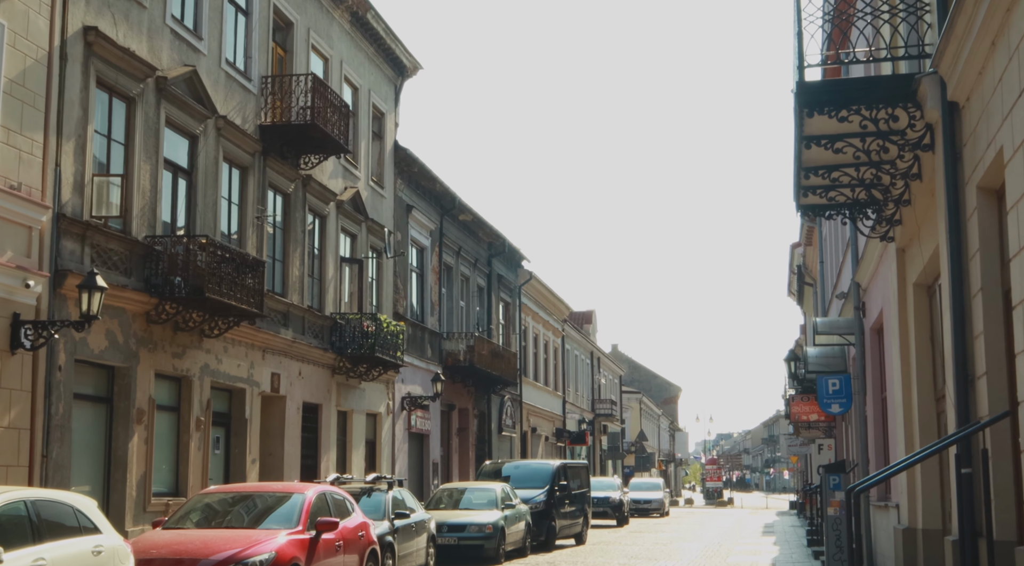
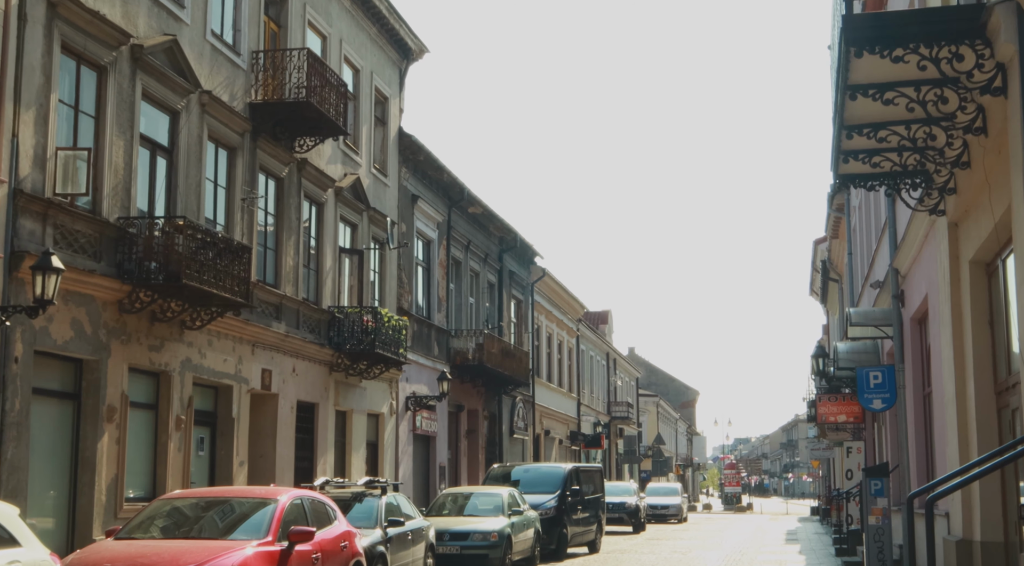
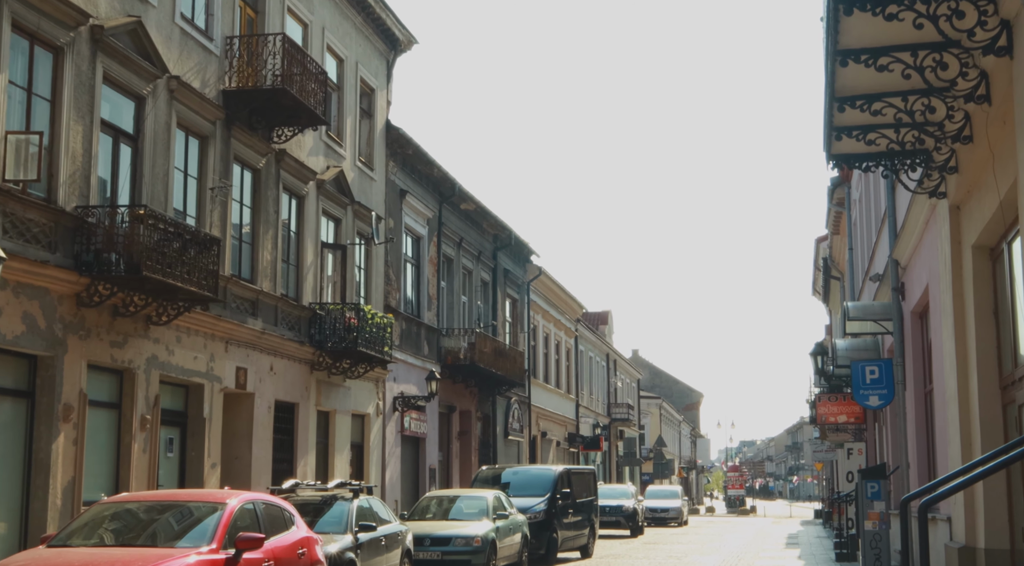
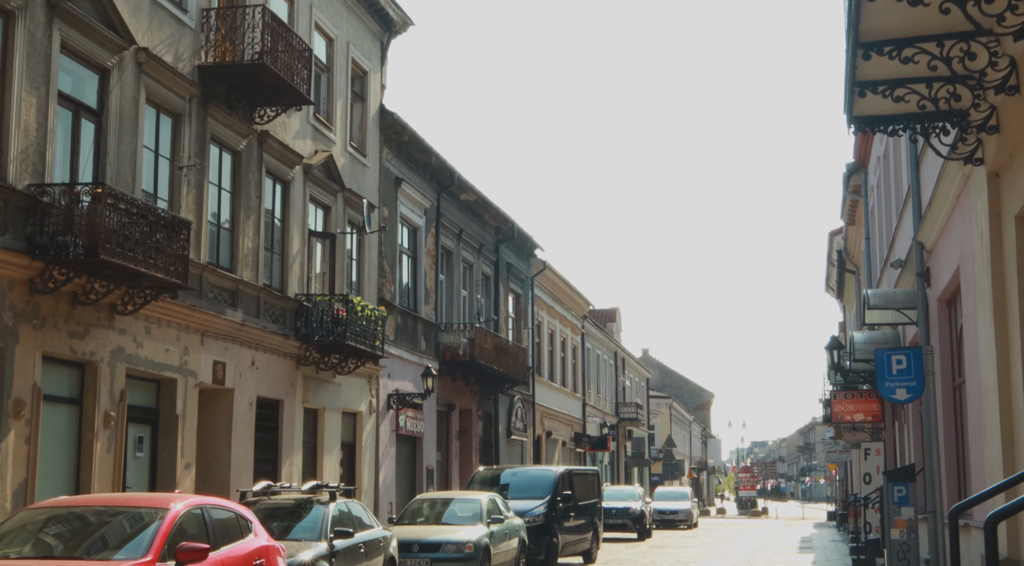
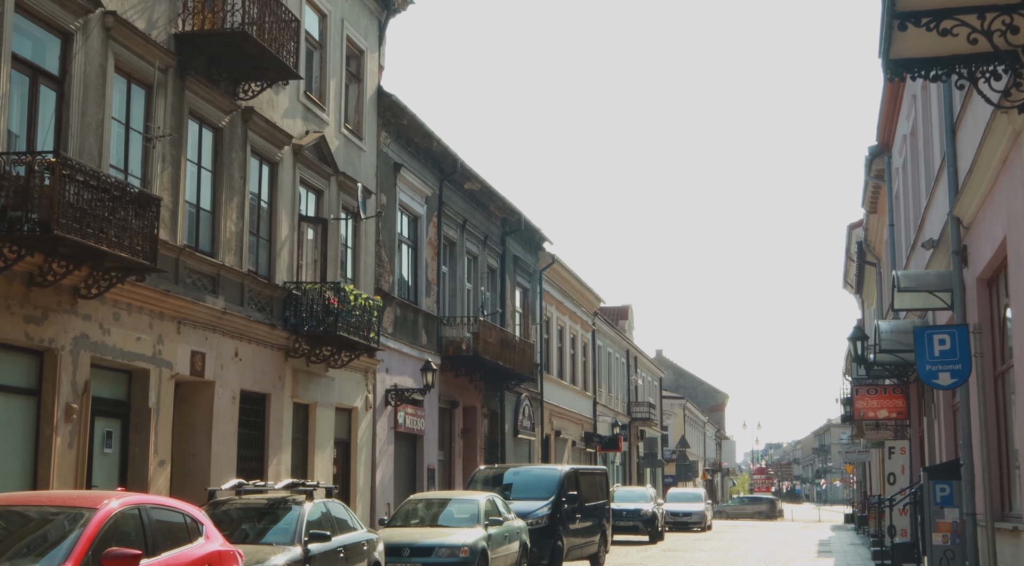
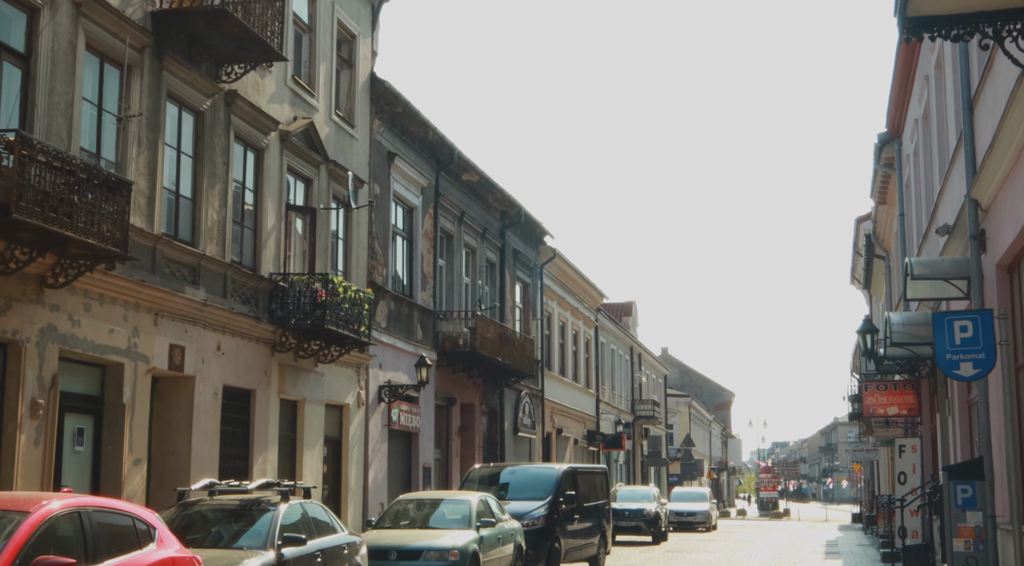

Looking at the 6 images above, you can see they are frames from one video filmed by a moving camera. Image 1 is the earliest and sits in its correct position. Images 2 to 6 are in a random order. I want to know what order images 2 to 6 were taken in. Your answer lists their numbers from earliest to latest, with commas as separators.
2, 3, 4, 5, 6
